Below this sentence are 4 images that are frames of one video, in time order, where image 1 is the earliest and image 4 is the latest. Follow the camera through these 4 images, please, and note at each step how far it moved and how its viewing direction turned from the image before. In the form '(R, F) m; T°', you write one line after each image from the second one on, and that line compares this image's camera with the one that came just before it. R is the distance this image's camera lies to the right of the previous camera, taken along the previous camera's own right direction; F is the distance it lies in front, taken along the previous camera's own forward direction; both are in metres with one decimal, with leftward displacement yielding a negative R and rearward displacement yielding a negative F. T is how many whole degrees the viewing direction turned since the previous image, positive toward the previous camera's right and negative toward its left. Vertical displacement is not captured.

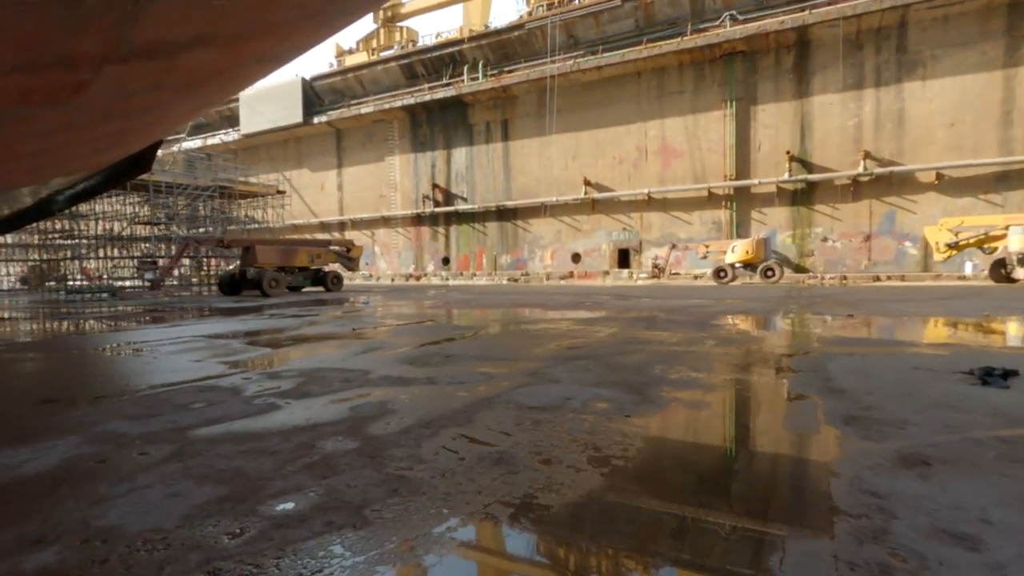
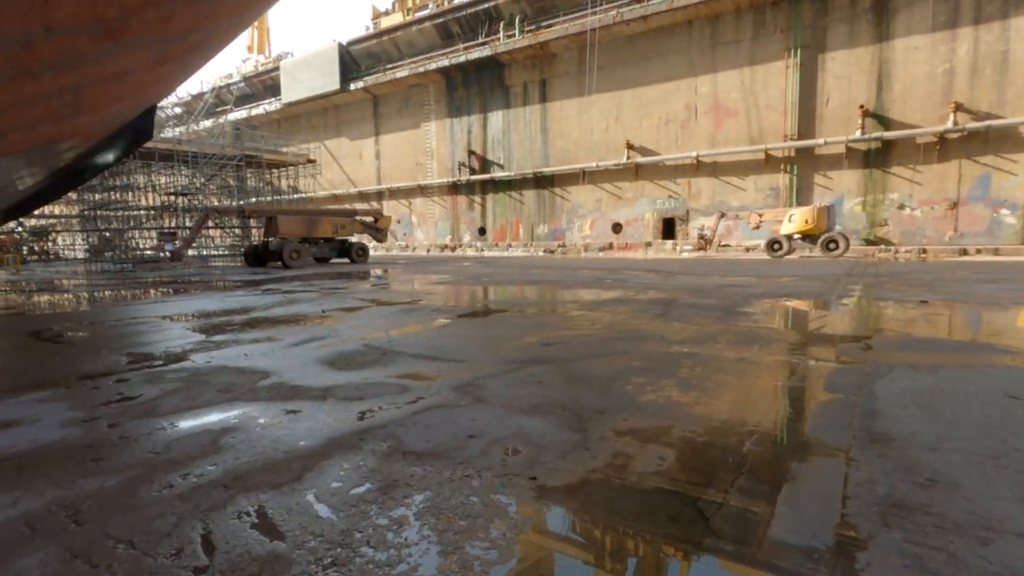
(+0.6, +0.9) m; -6°
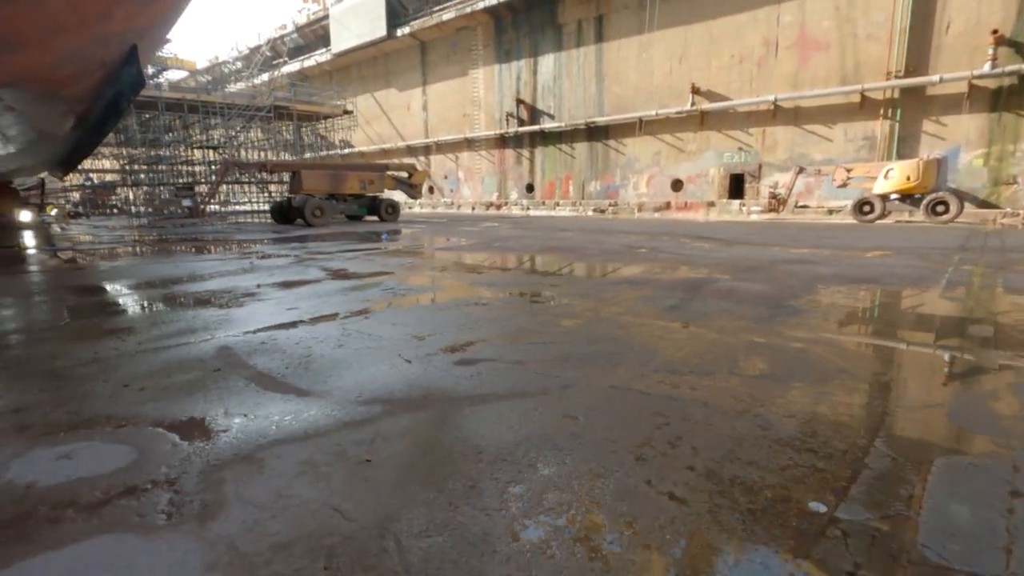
(+0.7, +1.3) m; -7°
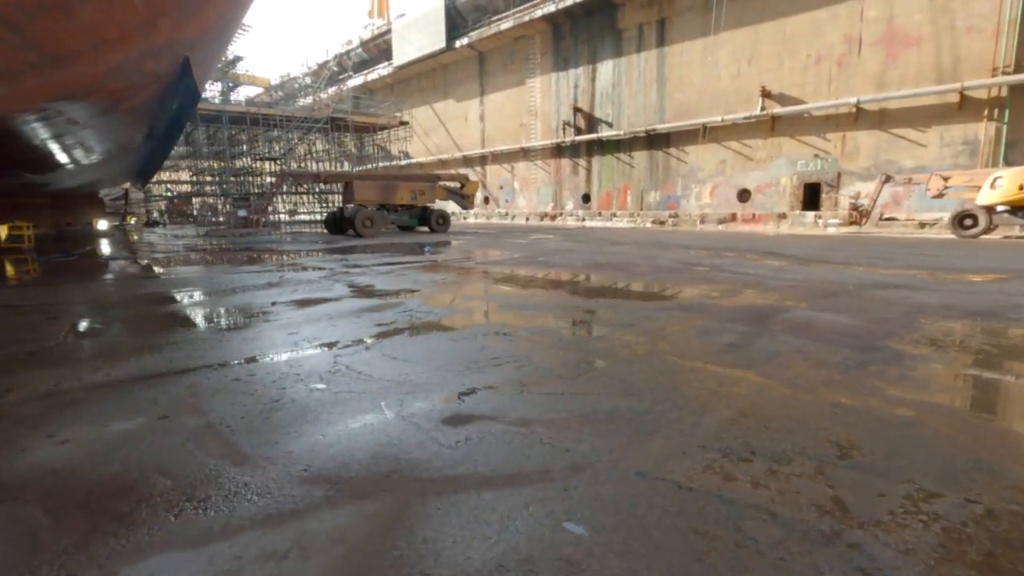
(+0.2, +0.5) m; -6°
